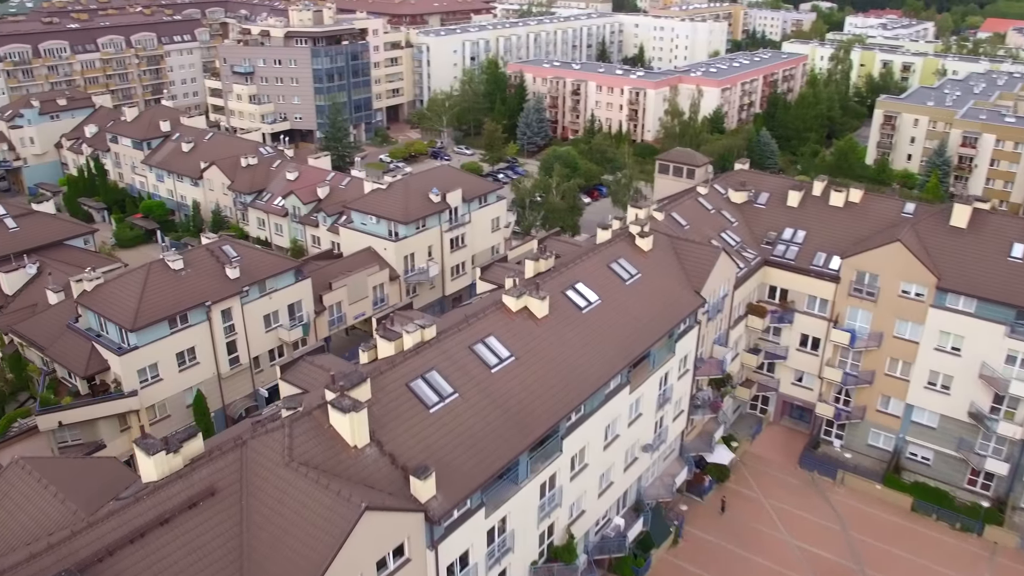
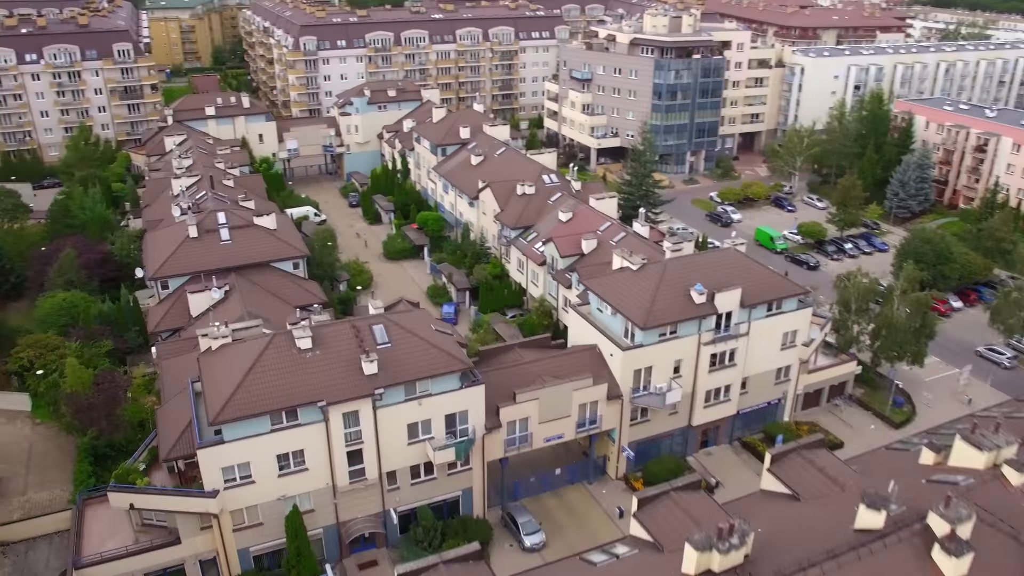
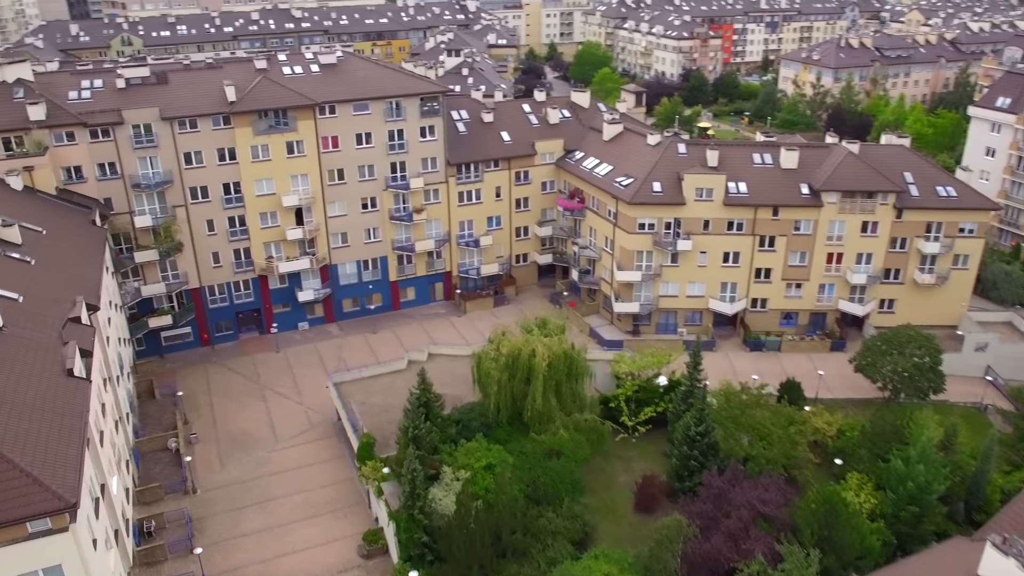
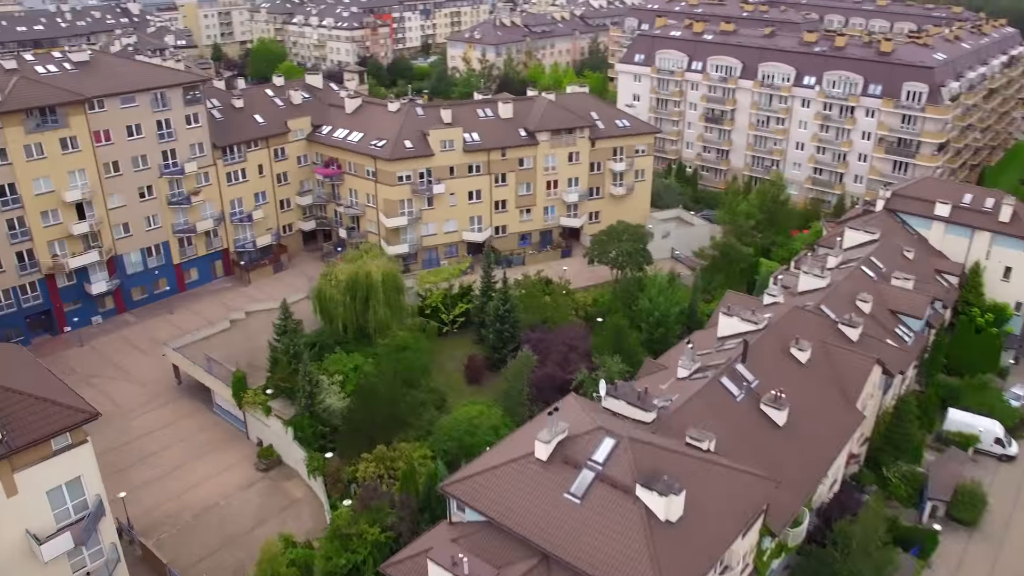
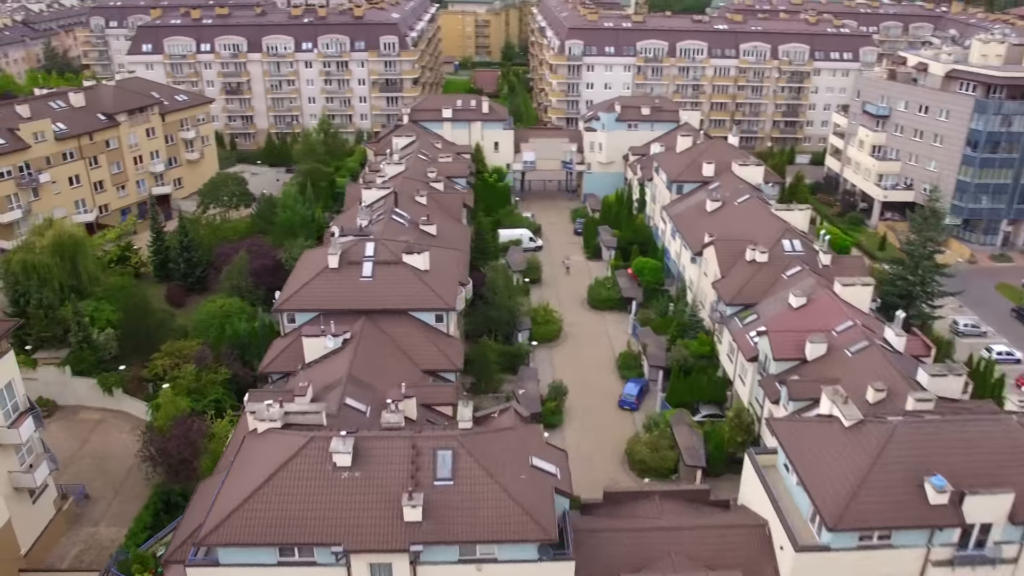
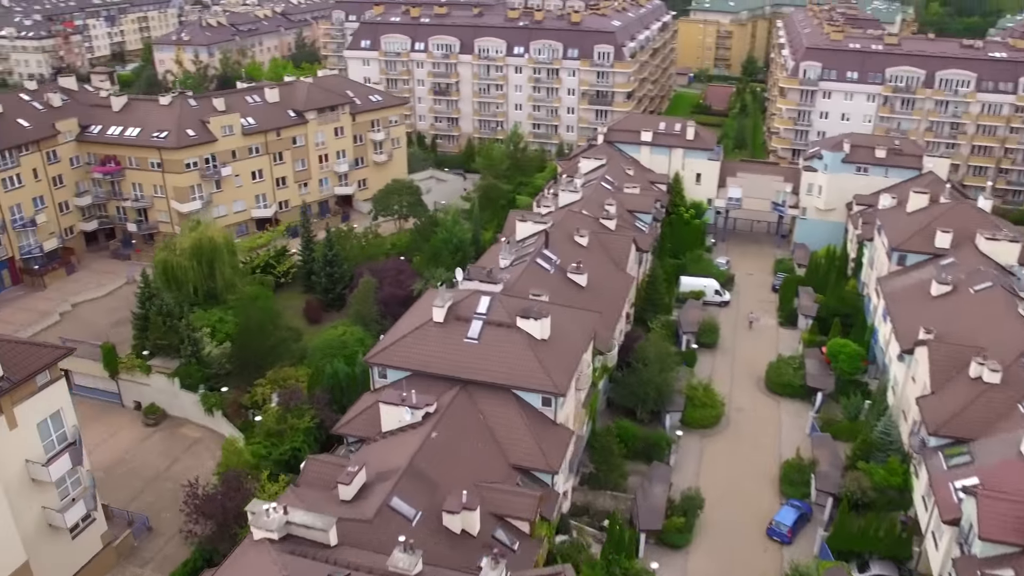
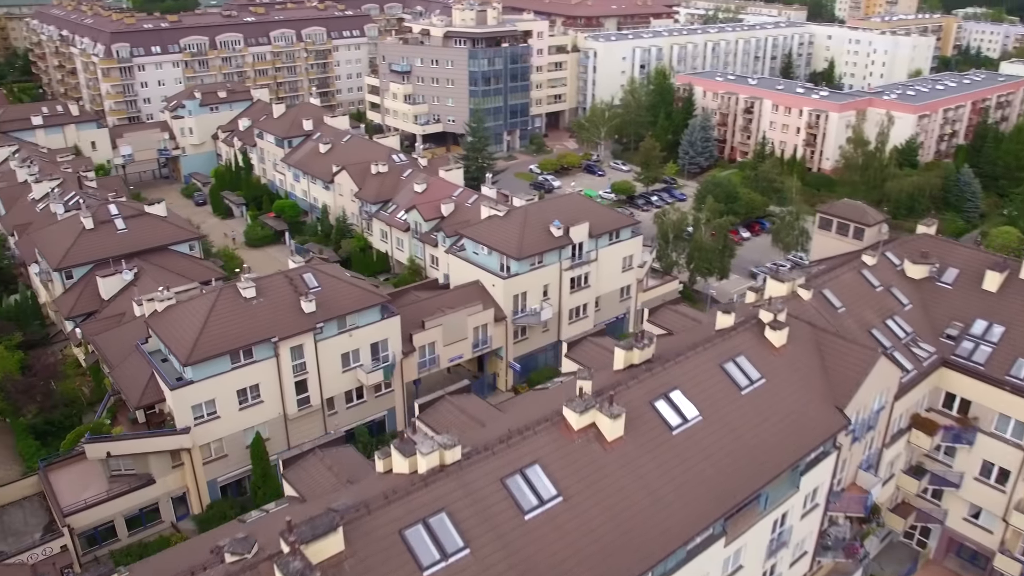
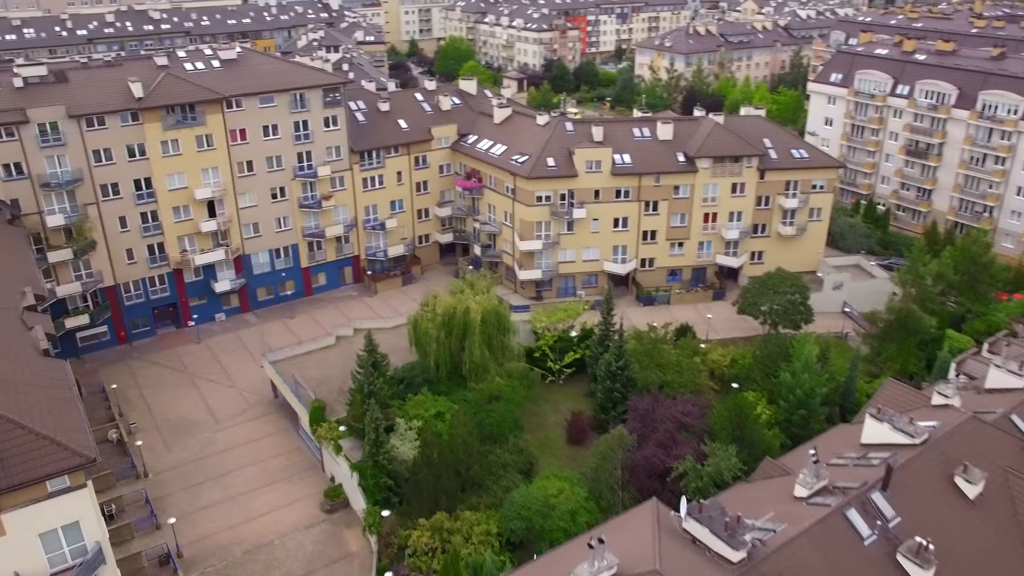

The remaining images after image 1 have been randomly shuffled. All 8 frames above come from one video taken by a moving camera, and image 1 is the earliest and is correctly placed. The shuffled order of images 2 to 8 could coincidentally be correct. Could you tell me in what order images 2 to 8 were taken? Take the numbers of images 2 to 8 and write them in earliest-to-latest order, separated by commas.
7, 2, 5, 6, 4, 8, 3
